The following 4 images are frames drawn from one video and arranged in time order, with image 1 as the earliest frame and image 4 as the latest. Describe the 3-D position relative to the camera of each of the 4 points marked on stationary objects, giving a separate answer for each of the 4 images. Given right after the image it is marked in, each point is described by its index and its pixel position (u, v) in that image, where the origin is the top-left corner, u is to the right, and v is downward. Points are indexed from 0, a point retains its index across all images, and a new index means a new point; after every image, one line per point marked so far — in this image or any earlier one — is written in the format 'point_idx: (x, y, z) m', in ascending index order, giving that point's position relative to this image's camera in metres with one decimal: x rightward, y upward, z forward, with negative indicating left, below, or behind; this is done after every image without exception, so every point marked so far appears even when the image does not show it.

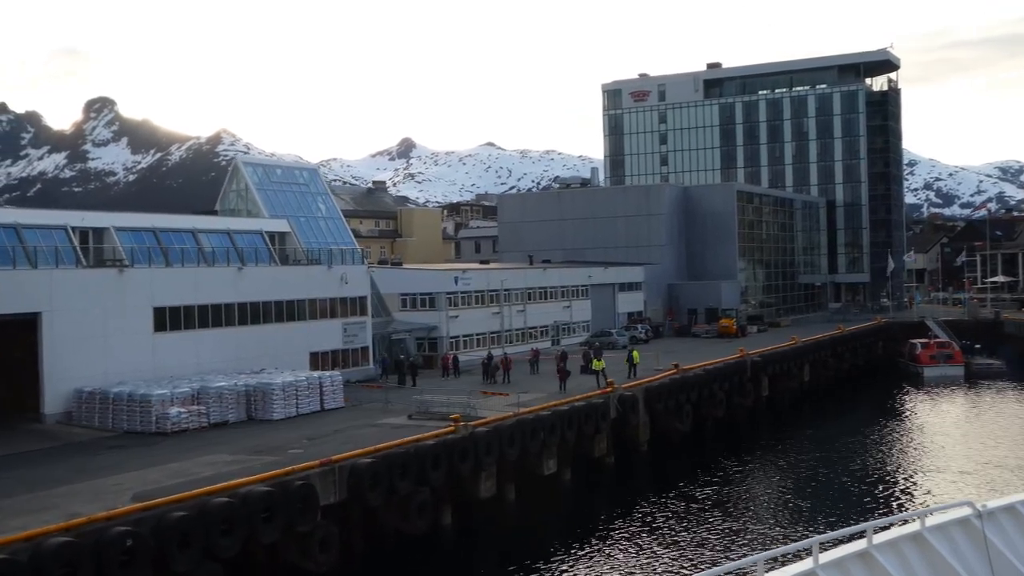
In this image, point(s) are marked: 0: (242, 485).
0: (-5.4, -3.9, +19.1) m
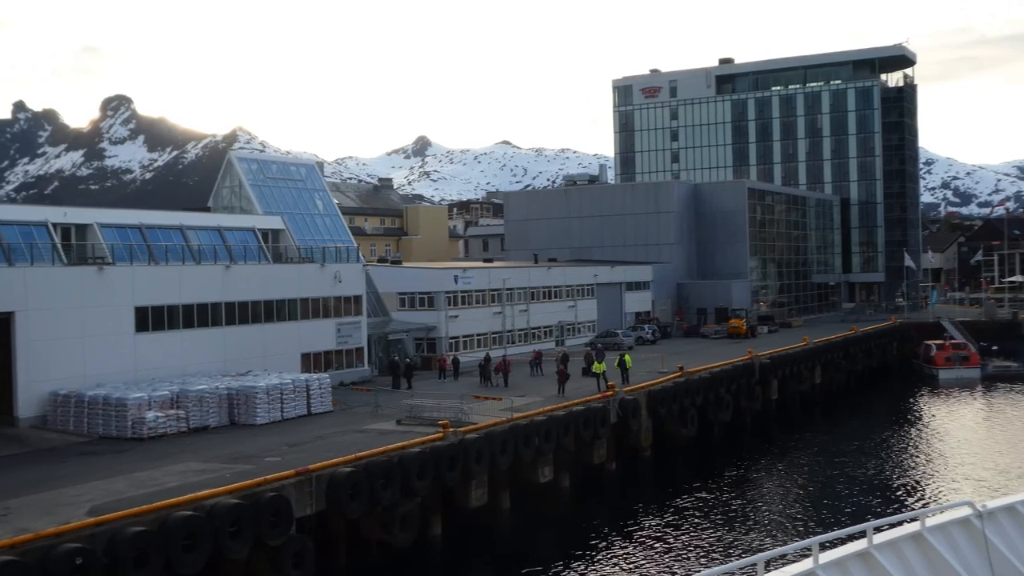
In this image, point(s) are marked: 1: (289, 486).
0: (-5.7, -3.9, +18.0) m
1: (-4.5, -4.0, +19.4) m
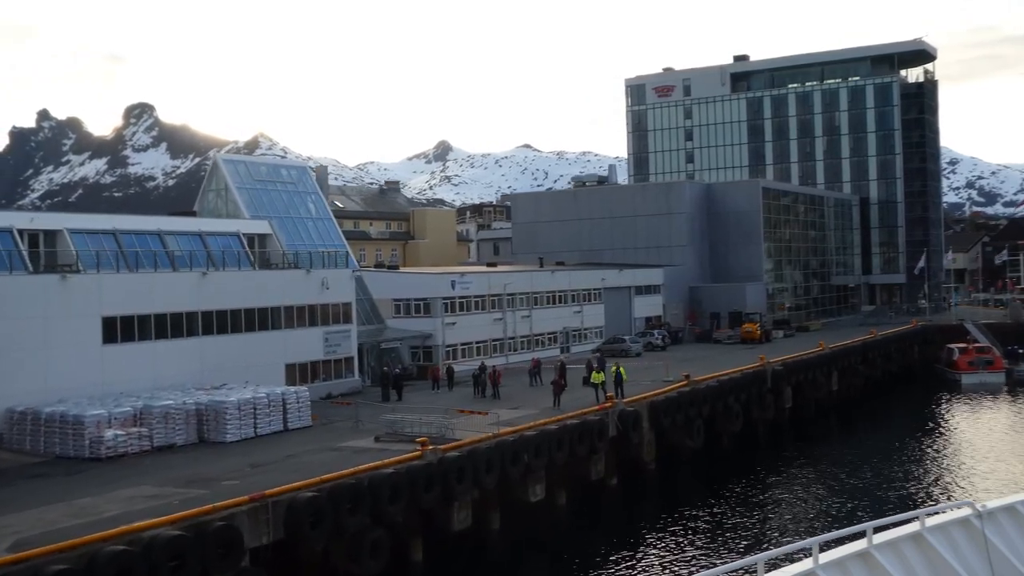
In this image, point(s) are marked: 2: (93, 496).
0: (-6.2, -4.1, +16.3) m
1: (-5.0, -4.2, +17.8) m
2: (-8.2, -4.1, +18.8) m
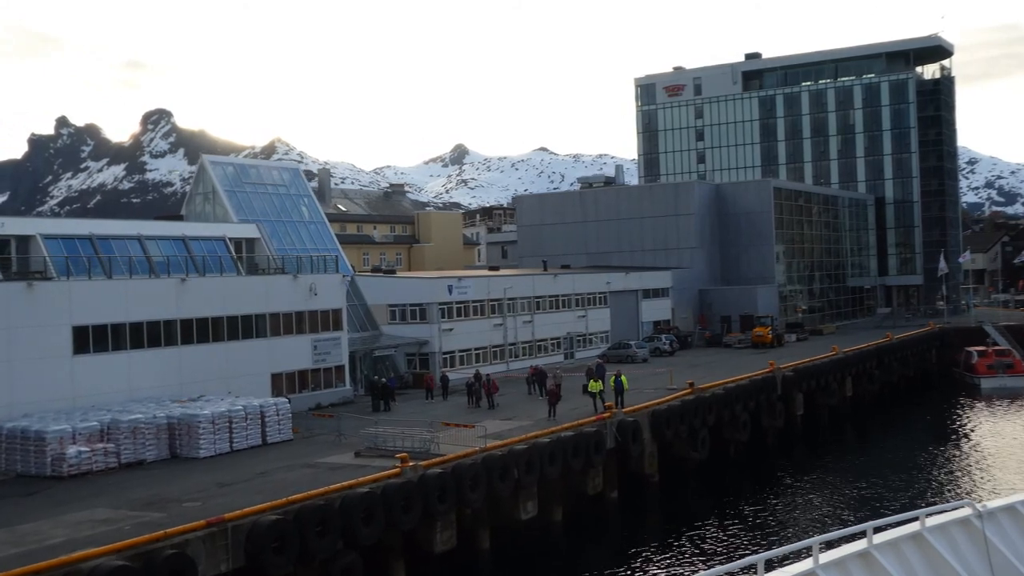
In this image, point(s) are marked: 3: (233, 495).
0: (-6.6, -4.3, +15.1) m
1: (-5.4, -4.3, +16.5) m
2: (-8.6, -4.3, +17.6) m
3: (-5.7, -4.2, +19.6) m
